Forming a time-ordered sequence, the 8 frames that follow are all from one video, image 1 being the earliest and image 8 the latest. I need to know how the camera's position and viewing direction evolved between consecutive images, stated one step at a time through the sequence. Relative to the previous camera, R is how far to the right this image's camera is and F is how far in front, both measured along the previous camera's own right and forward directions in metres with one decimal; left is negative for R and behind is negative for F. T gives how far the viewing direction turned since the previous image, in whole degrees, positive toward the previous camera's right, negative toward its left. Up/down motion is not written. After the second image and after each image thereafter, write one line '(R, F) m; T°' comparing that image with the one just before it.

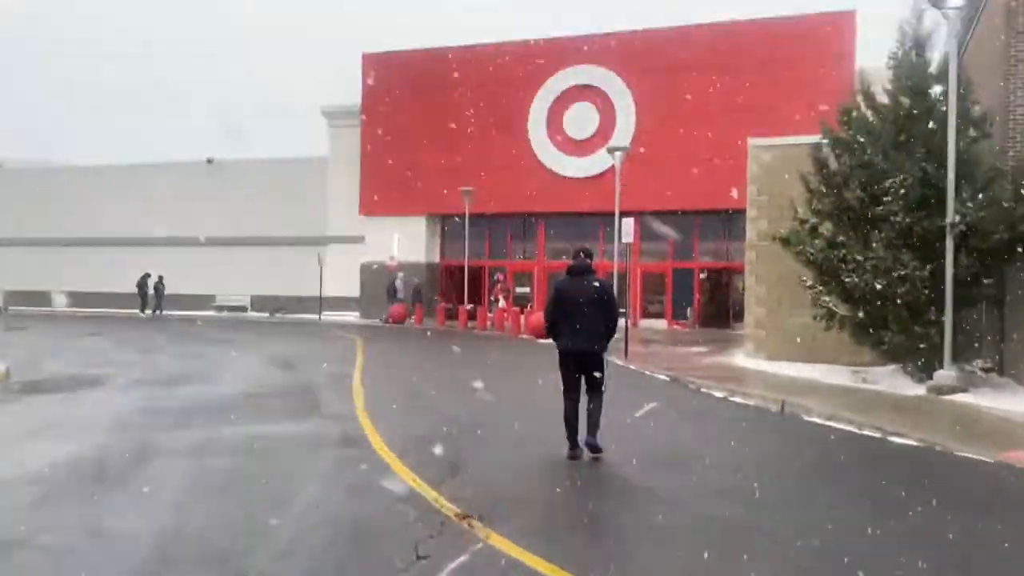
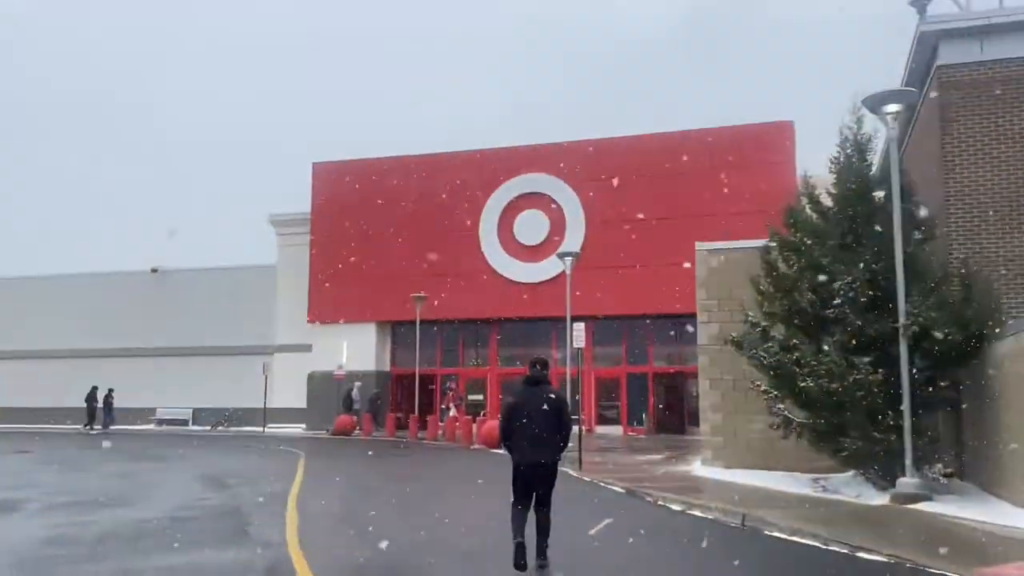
(+0.1, +0.5) m; +3°
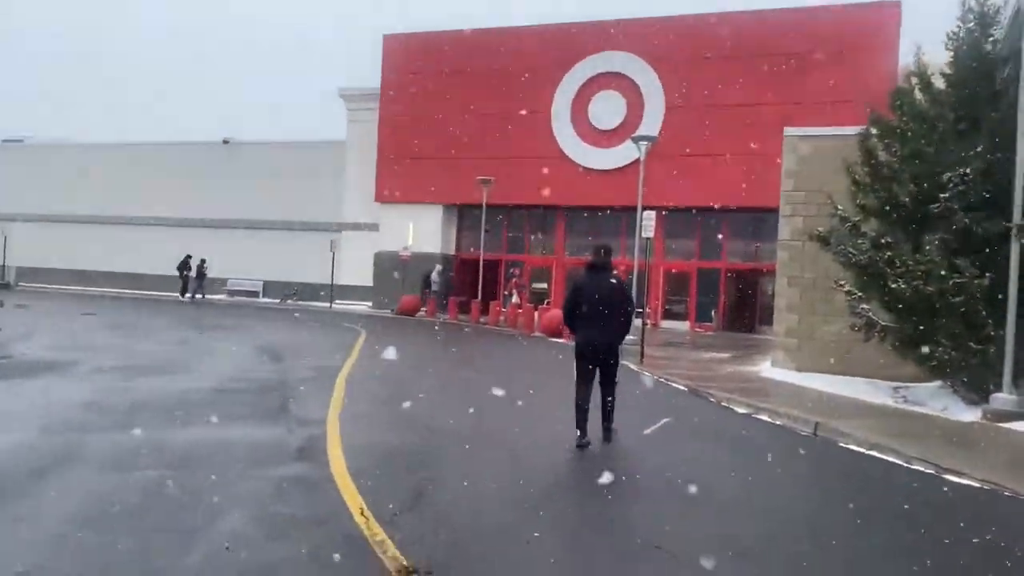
(+0.1, +0.9) m; -5°
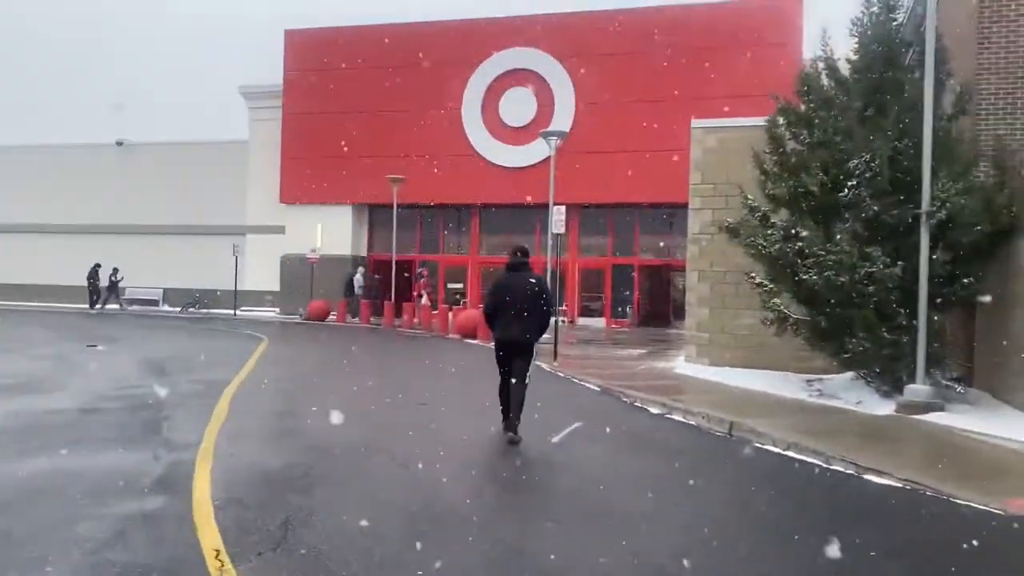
(+0.3, +0.7) m; +5°
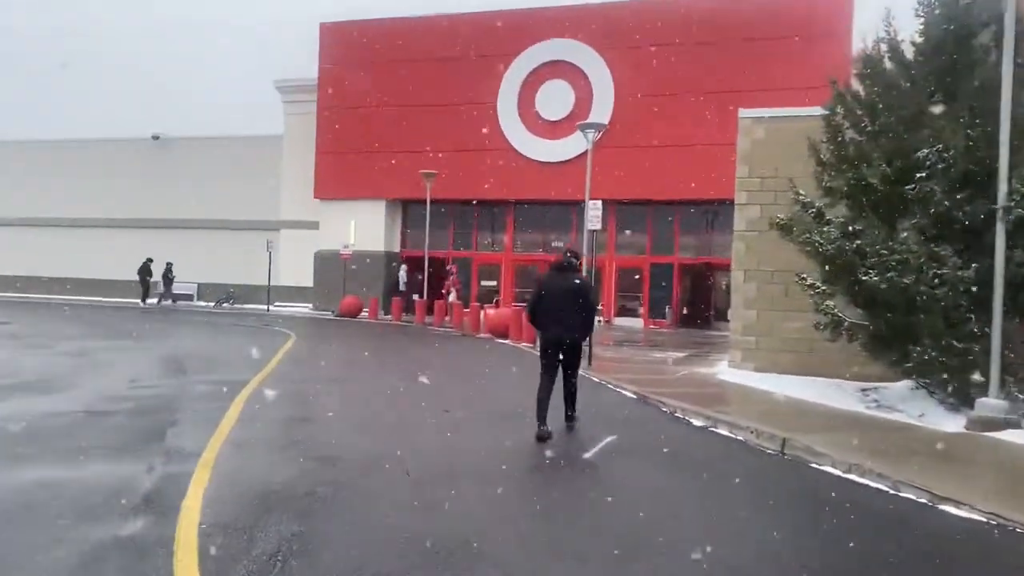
(+0.1, +0.8) m; -2°
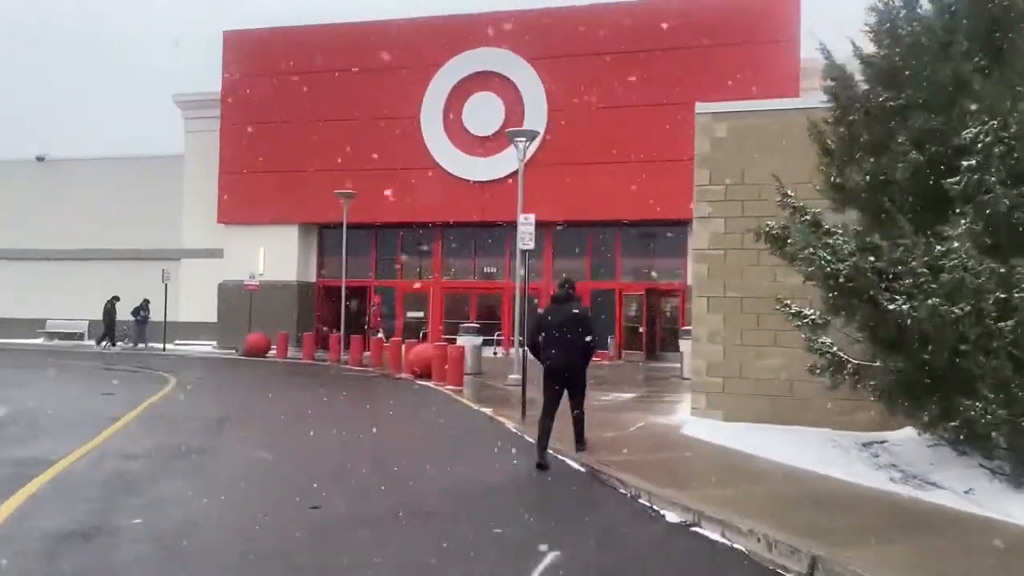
(+0.4, +3.0) m; +4°
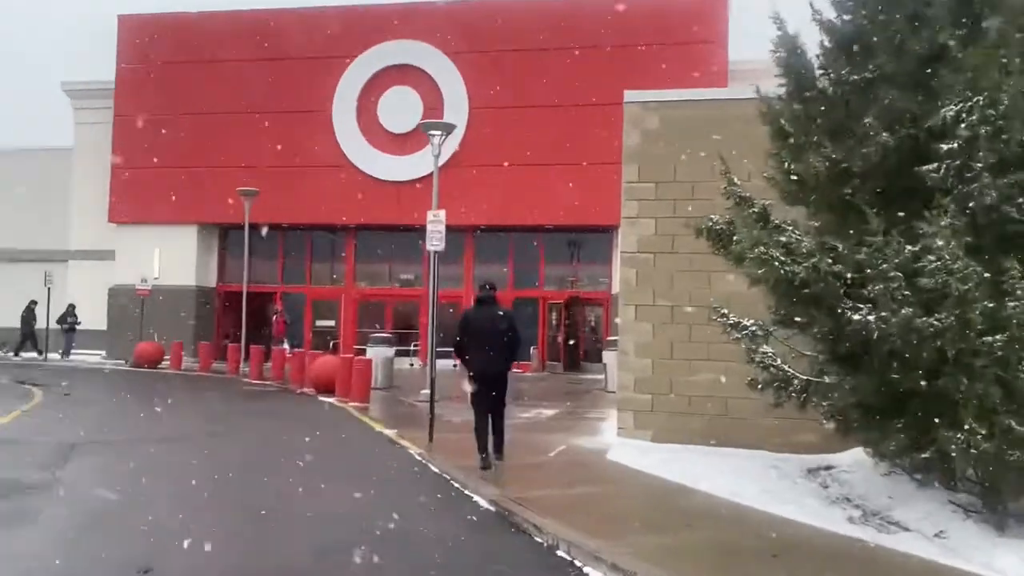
(+0.2, +1.4) m; +5°
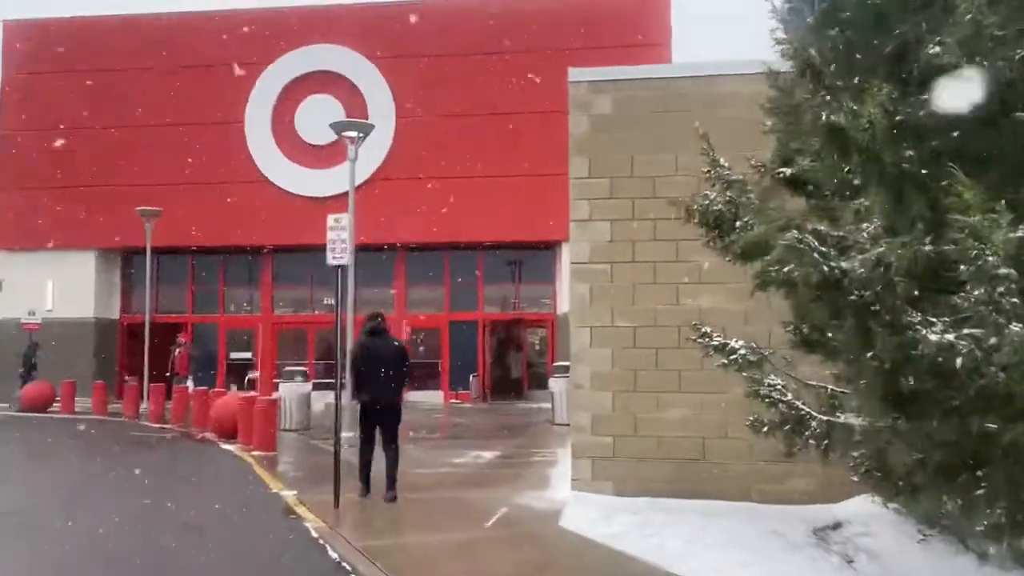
(+0.2, +2.2) m; +4°
